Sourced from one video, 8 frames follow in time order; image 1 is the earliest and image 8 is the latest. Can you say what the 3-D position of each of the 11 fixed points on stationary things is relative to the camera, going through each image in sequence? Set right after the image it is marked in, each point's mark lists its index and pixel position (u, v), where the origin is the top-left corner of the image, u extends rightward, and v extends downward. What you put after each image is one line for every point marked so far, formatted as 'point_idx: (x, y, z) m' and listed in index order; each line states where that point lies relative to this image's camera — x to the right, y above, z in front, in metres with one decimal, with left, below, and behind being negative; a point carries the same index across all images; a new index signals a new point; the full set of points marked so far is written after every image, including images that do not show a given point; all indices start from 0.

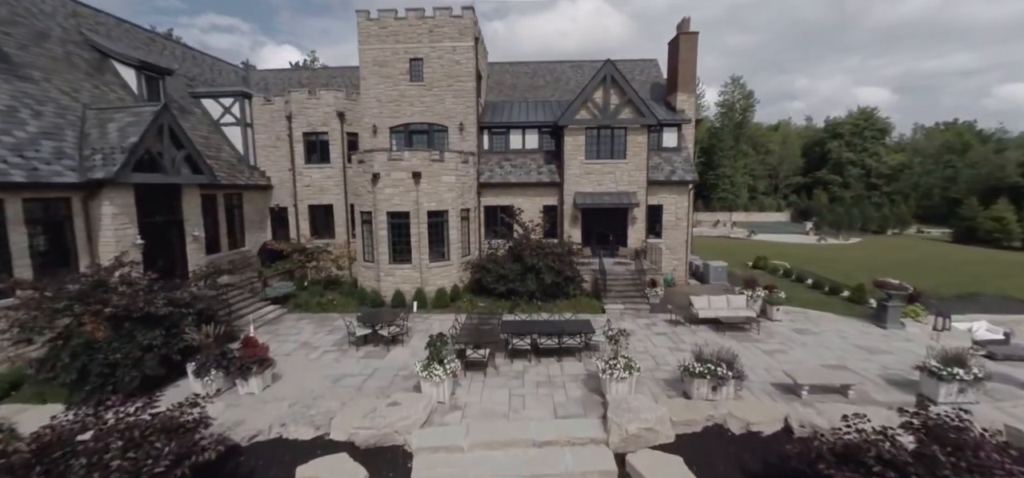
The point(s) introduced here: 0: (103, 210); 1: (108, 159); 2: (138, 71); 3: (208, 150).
0: (-12.9, +0.9, +13.5) m
1: (-12.8, +2.5, +13.5) m
2: (-15.4, +6.9, +17.5) m
3: (-14.0, +4.1, +19.6) m
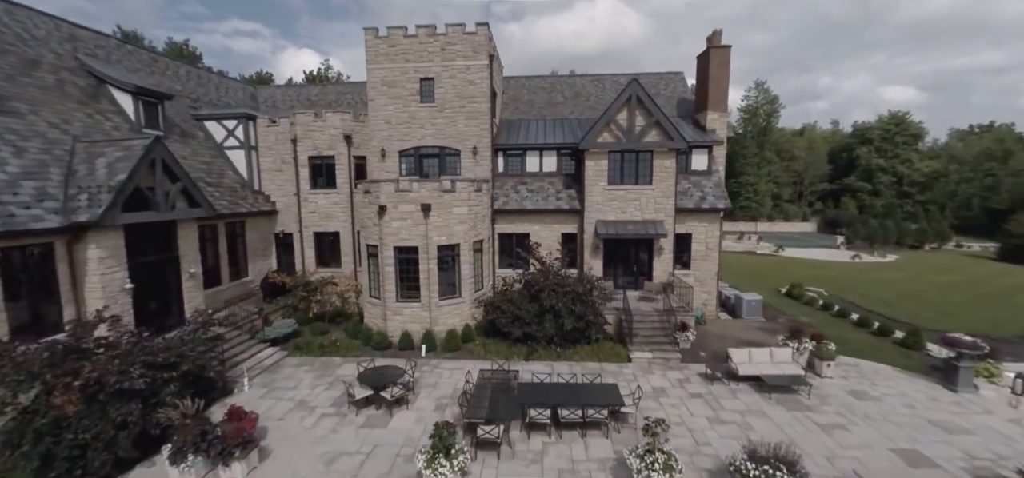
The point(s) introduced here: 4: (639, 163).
0: (-12.4, -0.4, +12.5) m
1: (-12.2, +1.2, +12.5) m
2: (-14.7, +5.5, +16.6) m
3: (-13.3, +2.7, +18.7) m
4: (+5.7, +3.4, +19.2) m
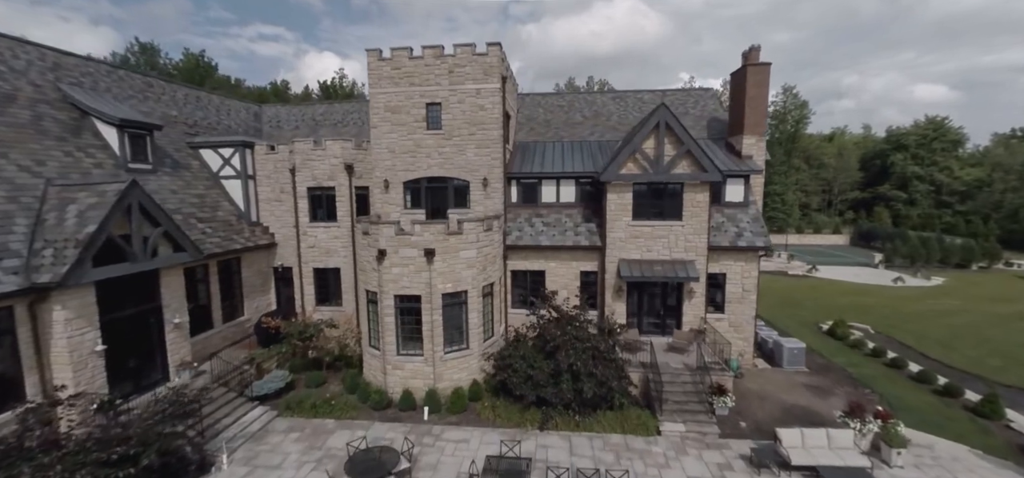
0: (-12.0, -2.0, +11.2) m
1: (-11.9, -0.4, +11.3) m
2: (-14.2, +3.9, +15.4) m
3: (-12.7, +1.2, +17.5) m
4: (+6.2, +1.7, +17.3) m
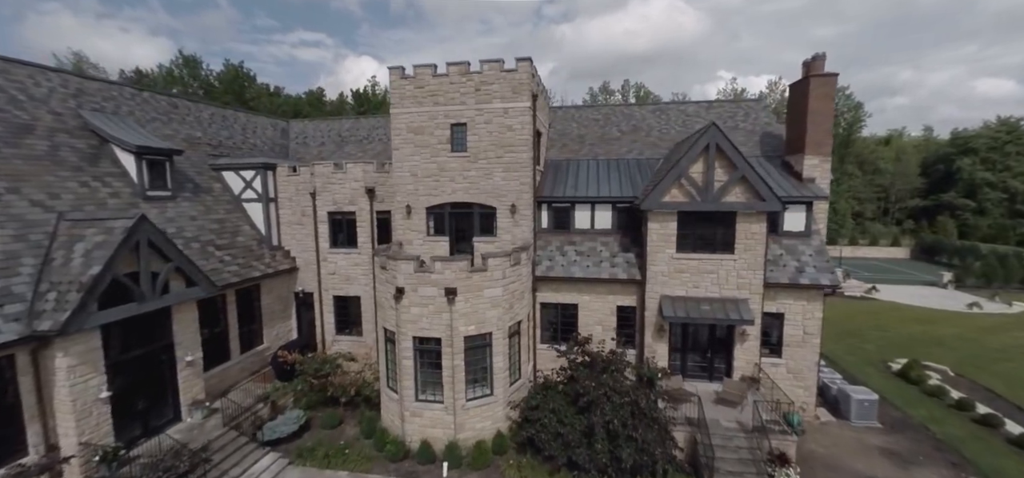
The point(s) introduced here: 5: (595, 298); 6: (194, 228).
0: (-11.4, -3.1, +10.7) m
1: (-11.2, -1.5, +10.7) m
2: (-13.2, +2.9, +15.0) m
3: (-11.5, +0.1, +16.9) m
4: (+7.3, +0.5, +15.4) m
5: (+3.2, -2.3, +16.7) m
6: (-12.0, +0.4, +16.1) m
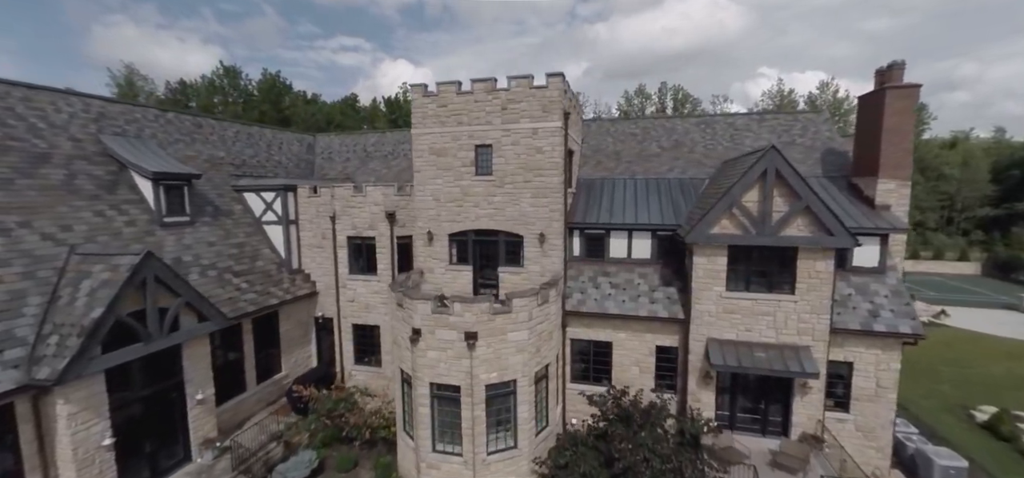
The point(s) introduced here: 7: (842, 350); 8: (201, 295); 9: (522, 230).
0: (-10.8, -4.0, +10.1) m
1: (-10.6, -2.5, +10.1) m
2: (-12.2, +1.9, +14.6) m
3: (-10.5, -0.9, +16.4) m
4: (+8.2, -0.7, +13.5) m
5: (+4.2, -3.4, +15.1) m
6: (-11.0, -0.5, +15.6) m
7: (+10.5, -3.5, +13.5) m
8: (-9.3, -1.7, +12.8) m
9: (+0.4, +0.3, +15.2) m
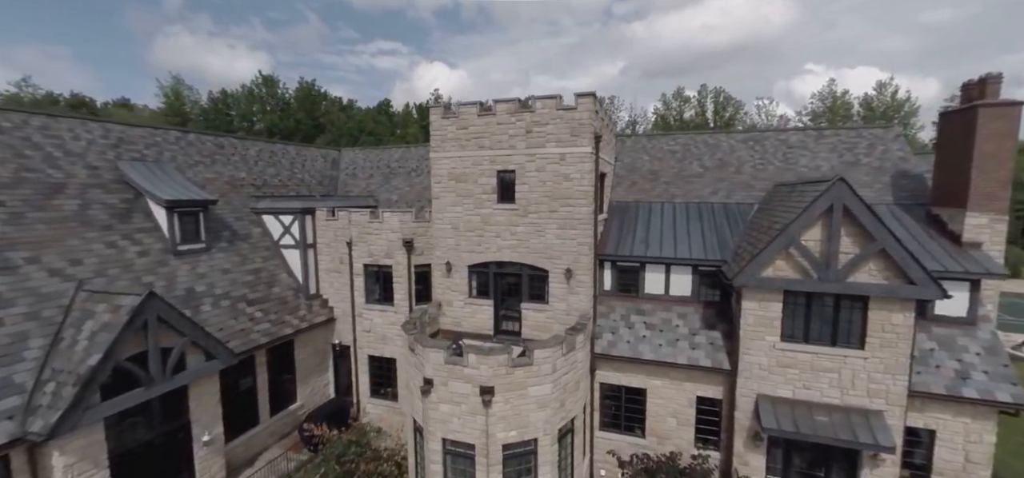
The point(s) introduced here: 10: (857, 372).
0: (-10.4, -5.0, +9.6) m
1: (-10.2, -3.5, +9.6) m
2: (-11.4, +0.9, +14.2) m
3: (-9.6, -1.9, +15.9) m
4: (+8.9, -1.9, +11.7) m
5: (+4.9, -4.6, +13.5) m
6: (-10.2, -1.5, +15.2) m
7: (+11.0, -4.8, +11.5) m
8: (-8.7, -2.7, +12.2) m
9: (+1.1, -0.8, +13.9) m
10: (+9.3, -3.6, +11.5) m
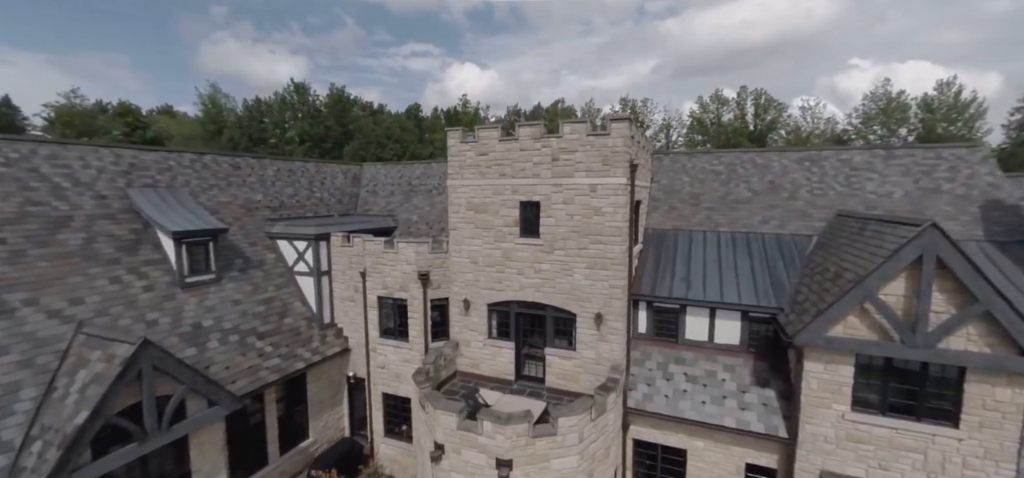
0: (-10.0, -6.1, +9.0) m
1: (-9.8, -4.5, +9.0) m
2: (-10.7, -0.1, +13.6) m
3: (-8.8, -3.0, +15.2) m
4: (+9.4, -3.2, +9.7) m
5: (+5.5, -5.8, +11.8) m
6: (-9.4, -2.6, +14.5) m
7: (+11.5, -6.0, +9.4) m
8: (-8.1, -3.7, +11.4) m
9: (+1.8, -2.0, +12.5) m
10: (+9.7, -4.8, +9.5) m
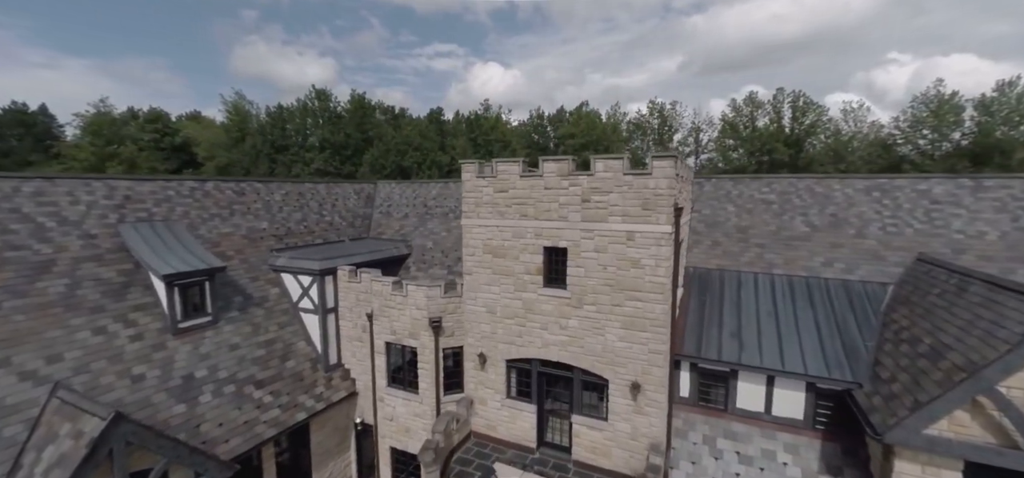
0: (-9.6, -7.3, +7.9) m
1: (-9.4, -5.7, +7.8) m
2: (-10.0, -1.3, +12.5) m
3: (-8.1, -4.2, +14.0) m
4: (+9.8, -4.6, +7.6) m
5: (+6.0, -7.2, +9.9) m
6: (-8.7, -3.8, +13.3) m
7: (+11.9, -7.4, +7.2) m
8: (-7.6, -5.0, +10.2) m
9: (+2.4, -3.3, +10.7) m
10: (+10.1, -6.2, +7.4) m
